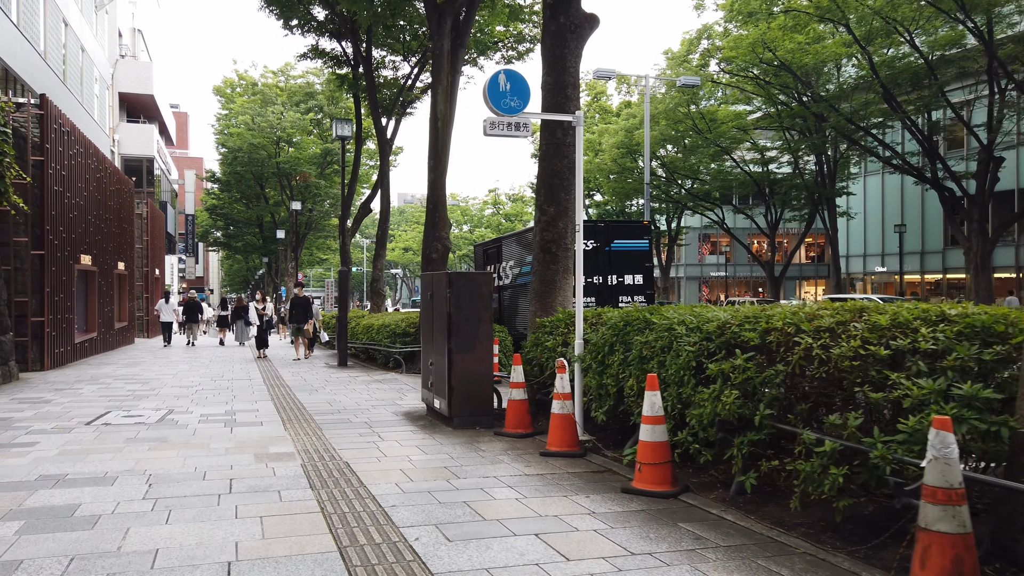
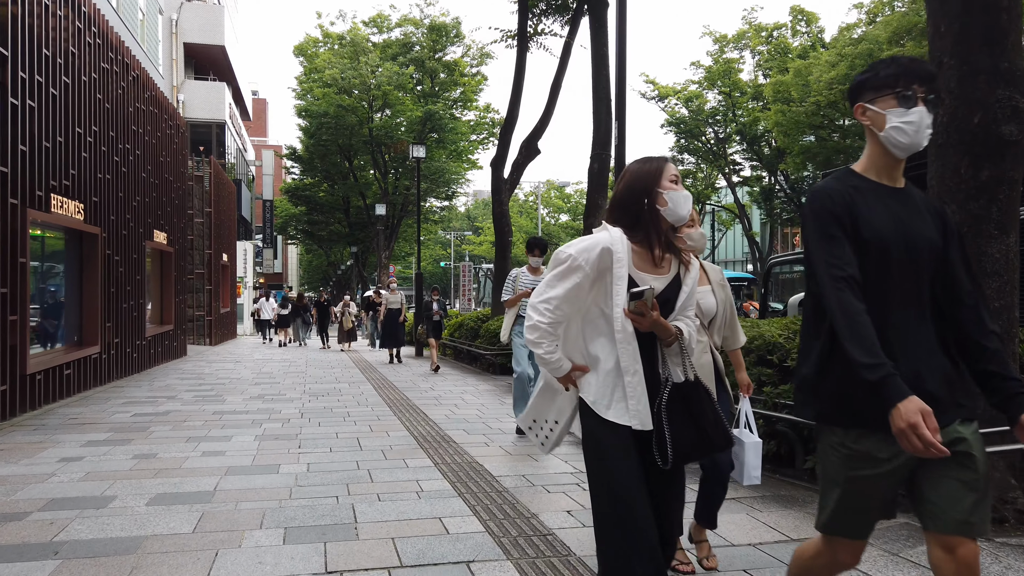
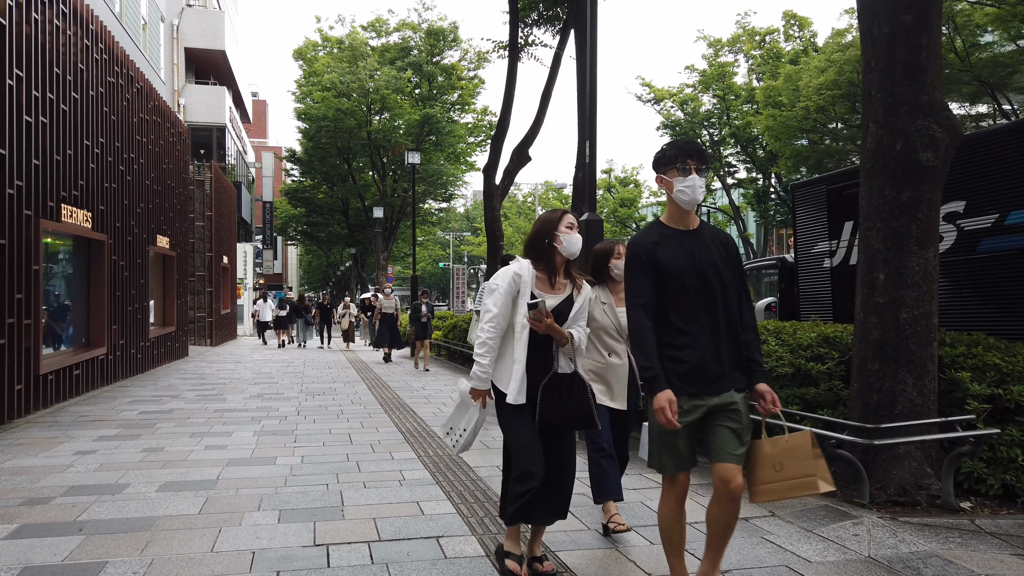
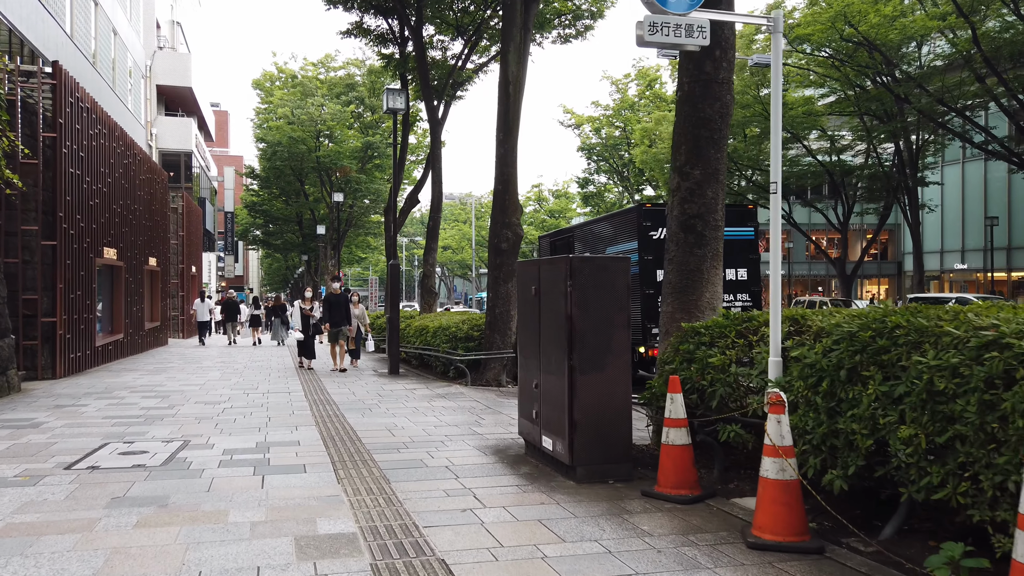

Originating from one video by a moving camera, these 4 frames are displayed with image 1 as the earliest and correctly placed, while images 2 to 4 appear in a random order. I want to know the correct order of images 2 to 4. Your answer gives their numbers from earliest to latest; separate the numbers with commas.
4, 3, 2
